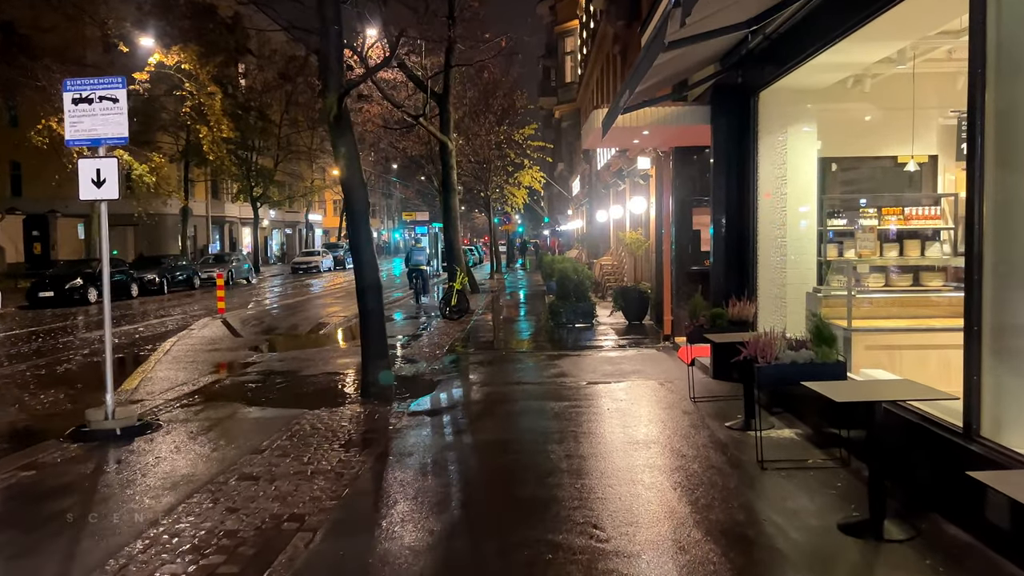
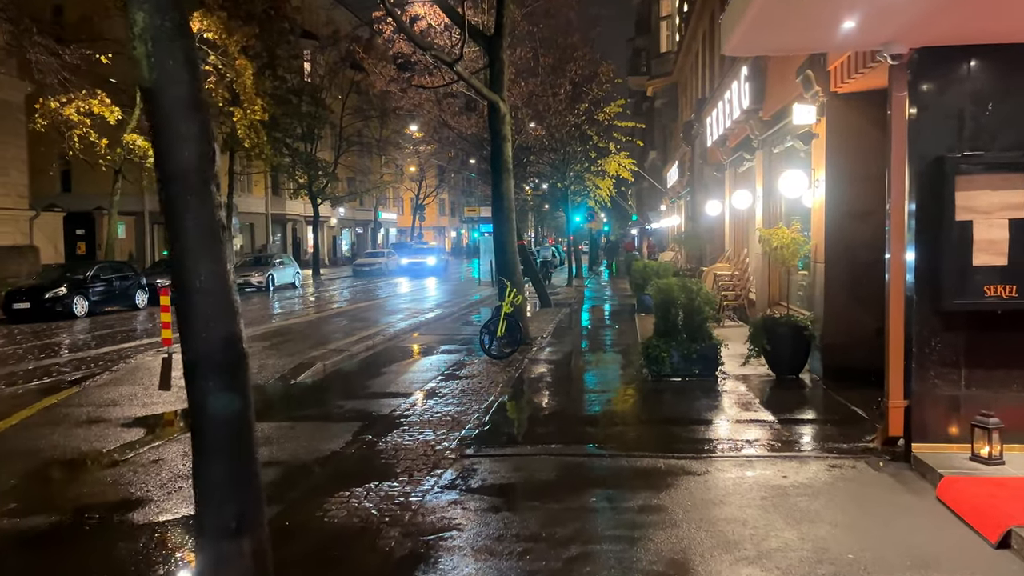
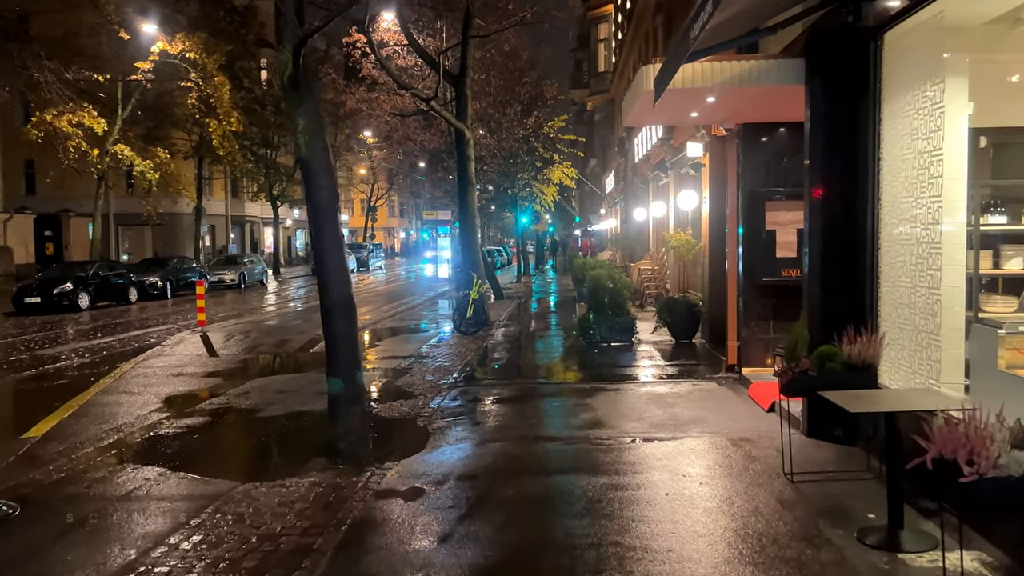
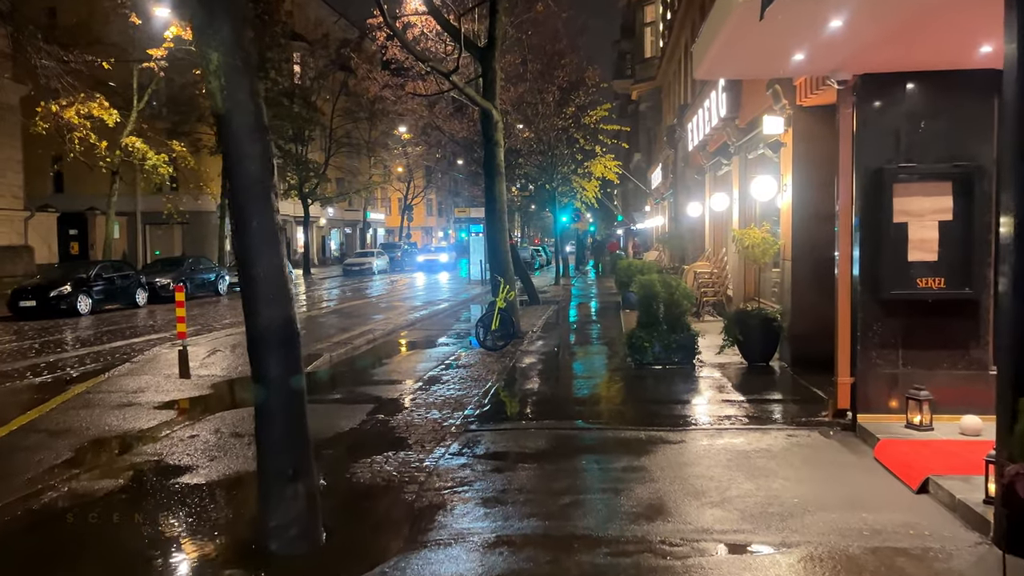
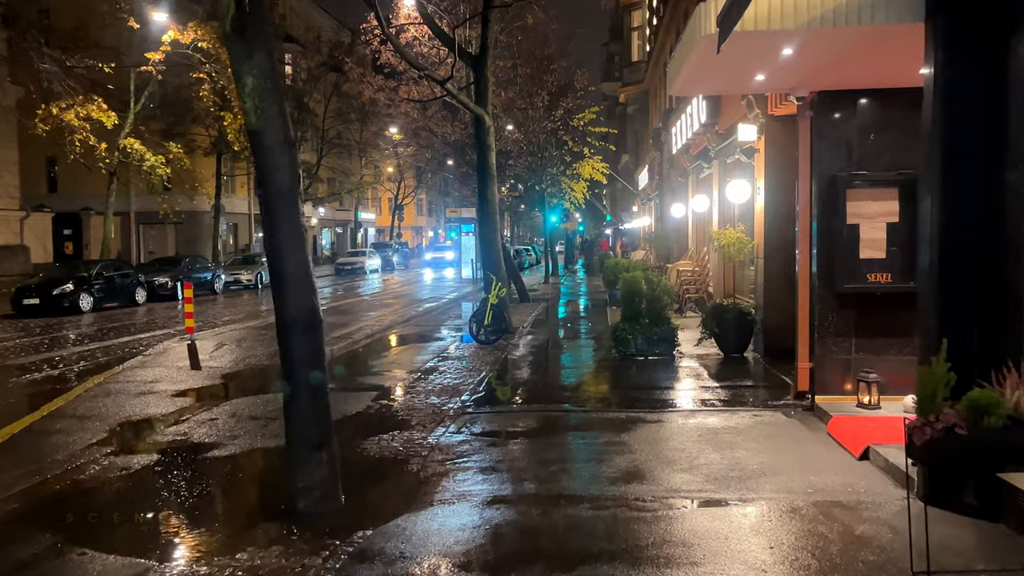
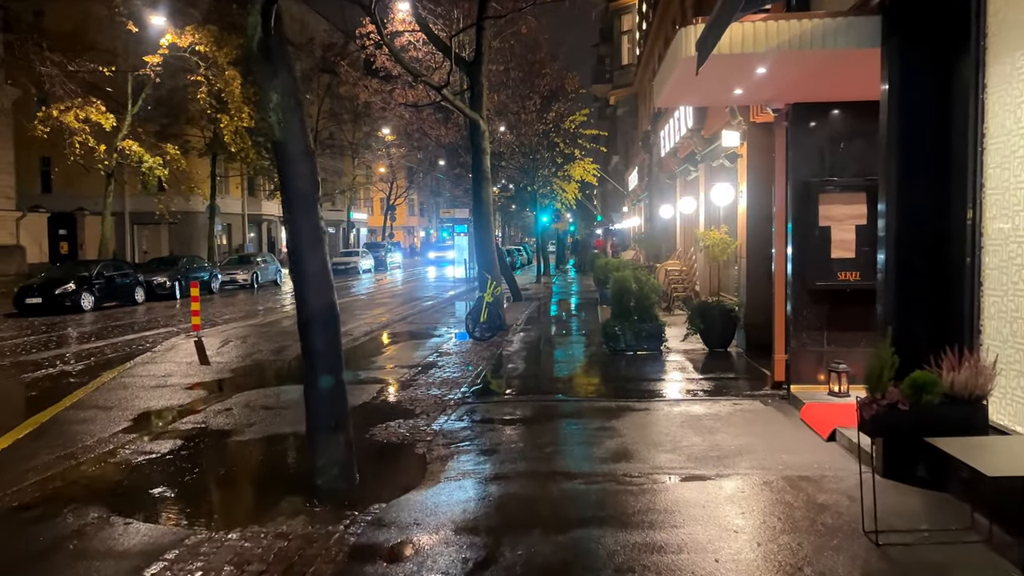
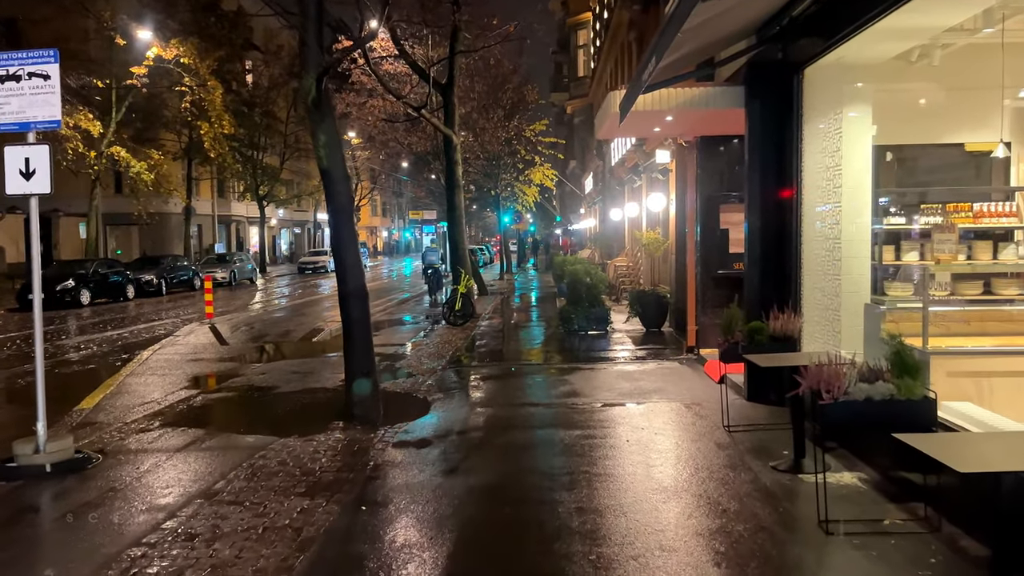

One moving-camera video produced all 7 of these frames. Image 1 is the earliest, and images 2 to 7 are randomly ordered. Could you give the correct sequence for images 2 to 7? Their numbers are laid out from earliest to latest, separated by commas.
7, 3, 6, 5, 4, 2
